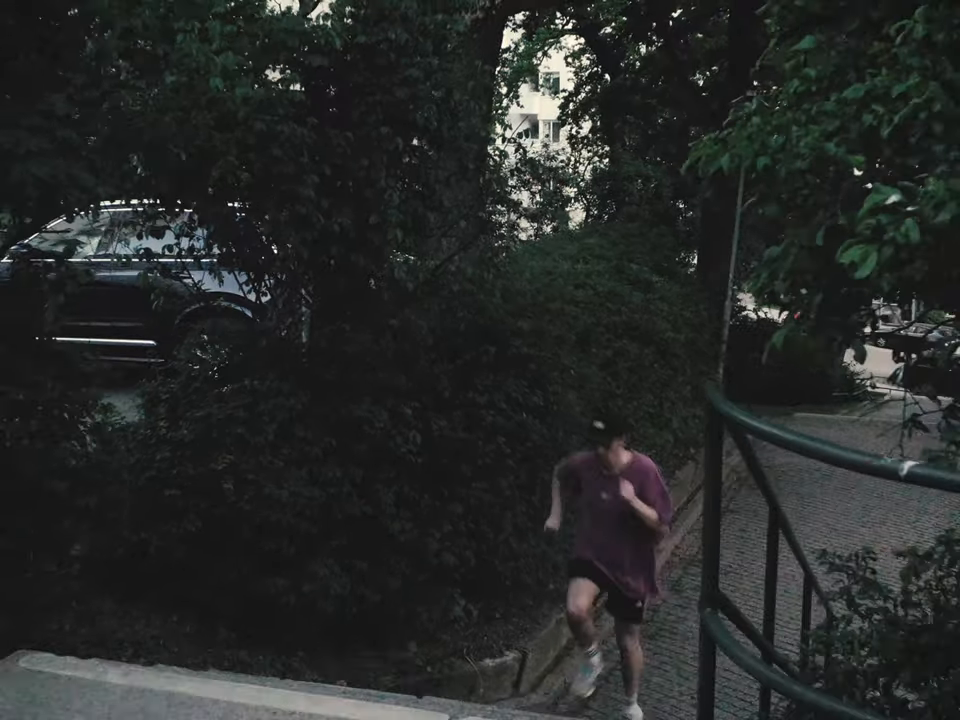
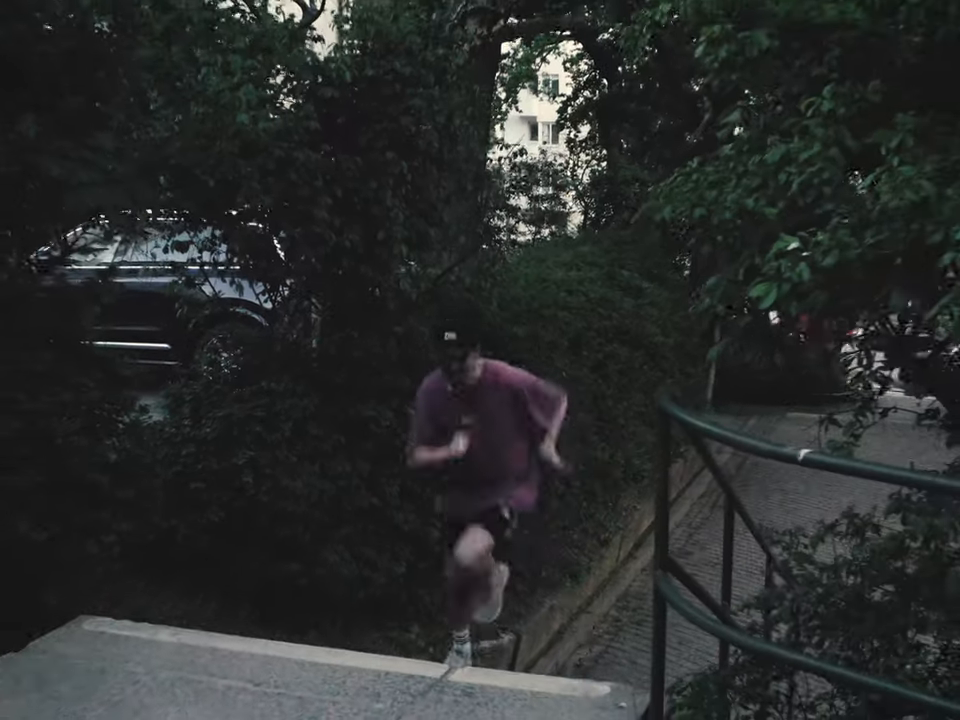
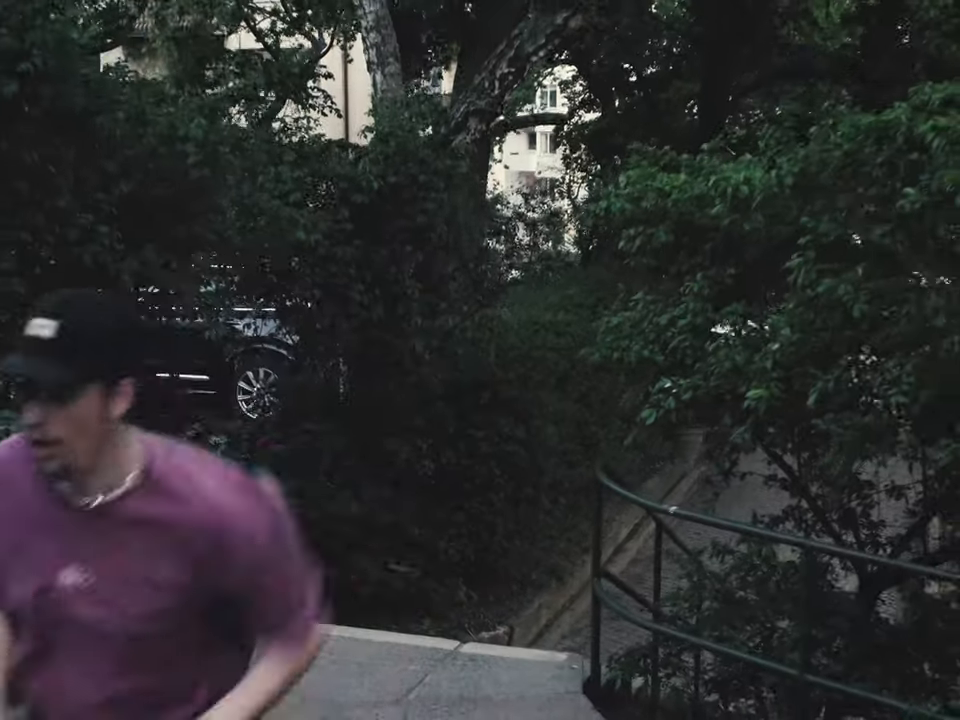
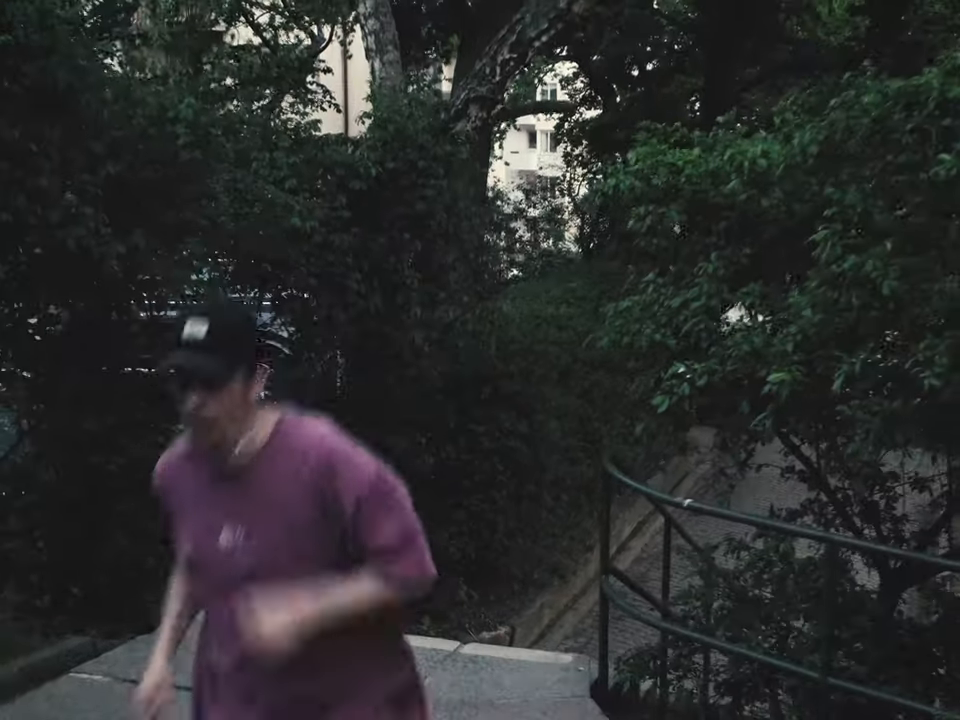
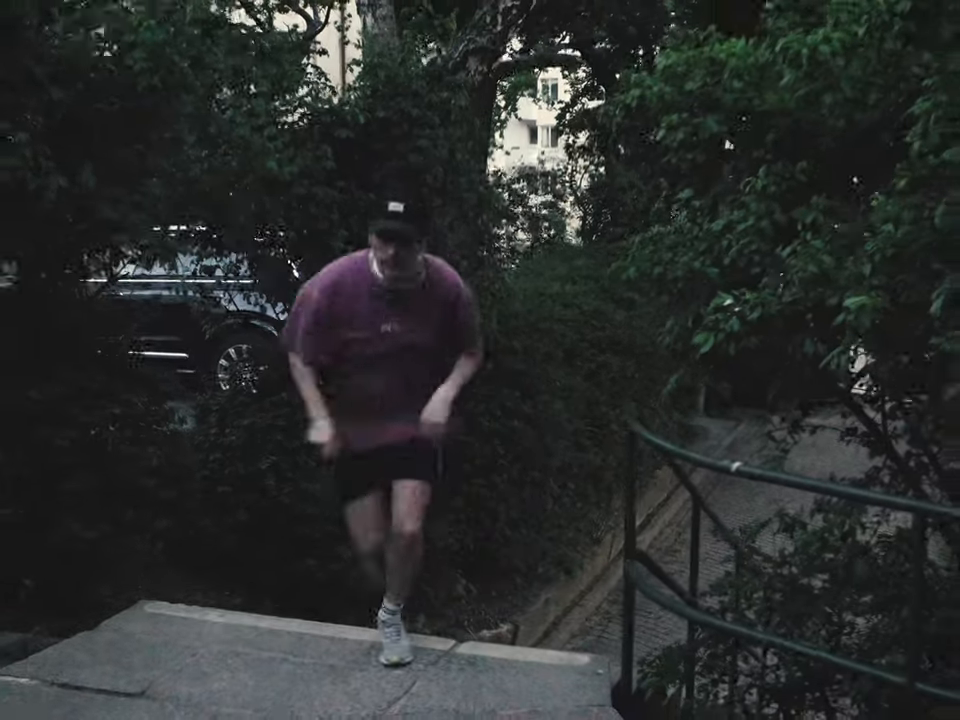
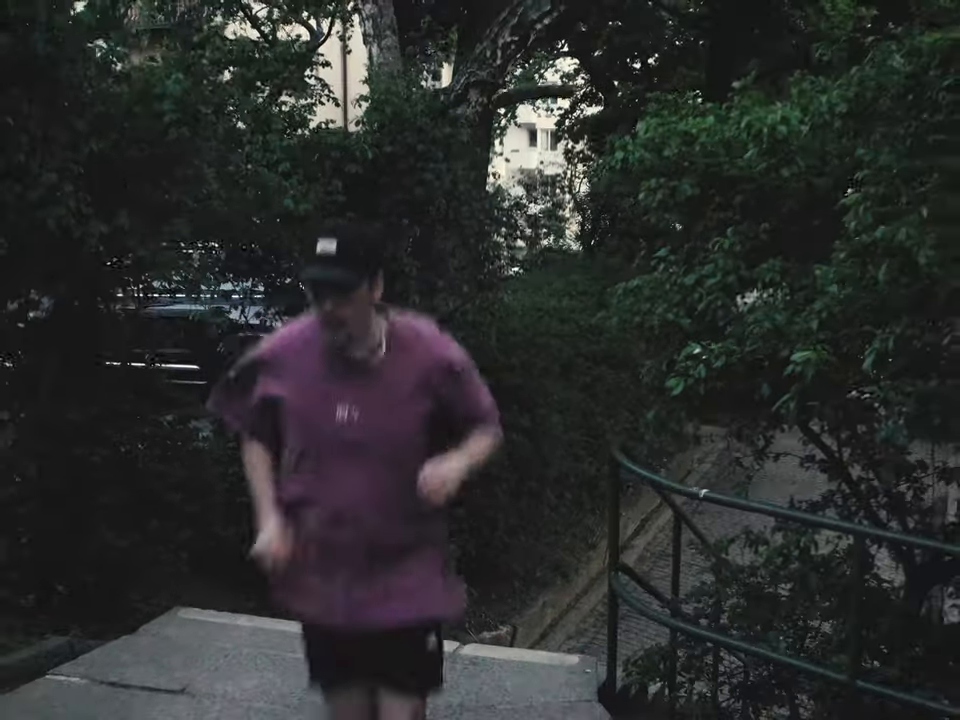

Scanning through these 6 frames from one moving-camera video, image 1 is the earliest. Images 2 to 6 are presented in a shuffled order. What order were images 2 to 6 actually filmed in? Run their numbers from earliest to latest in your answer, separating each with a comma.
2, 5, 6, 4, 3
